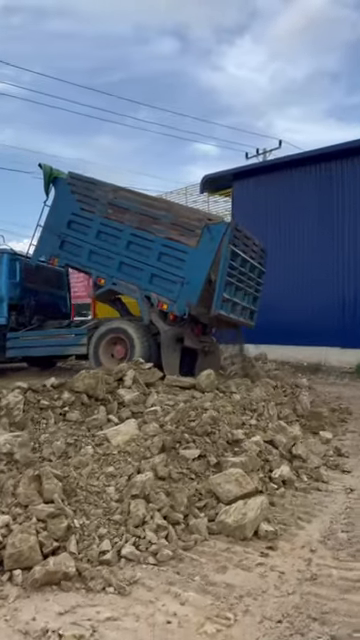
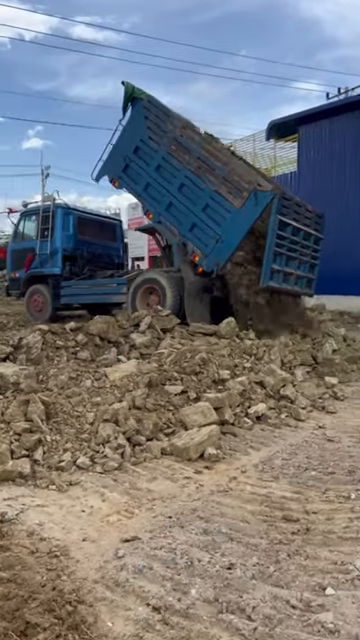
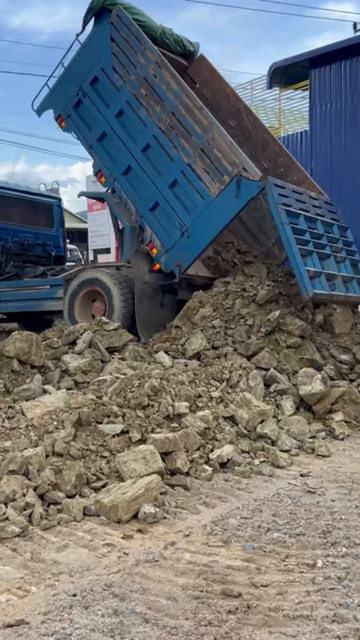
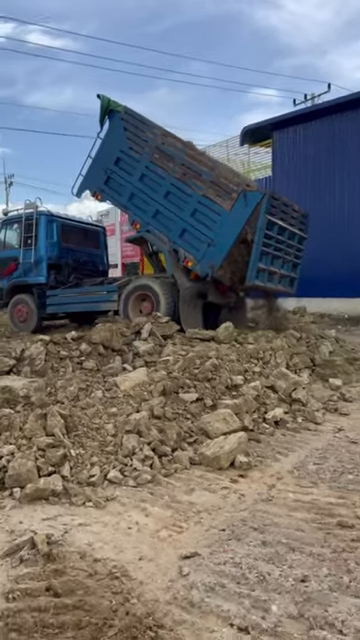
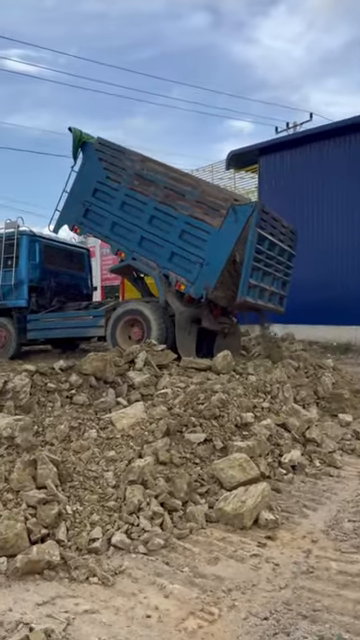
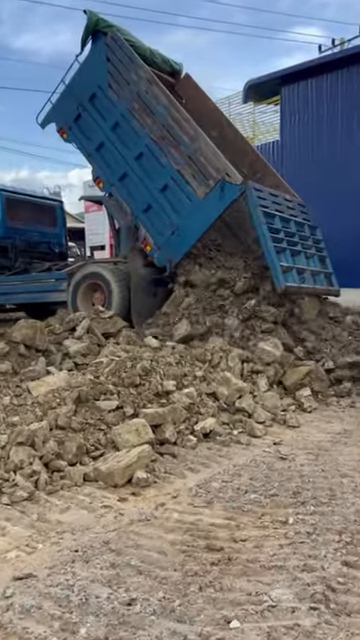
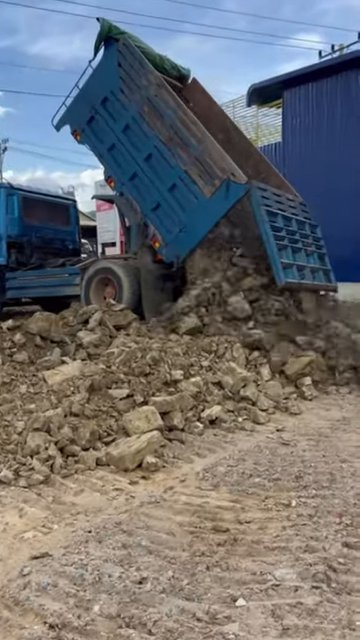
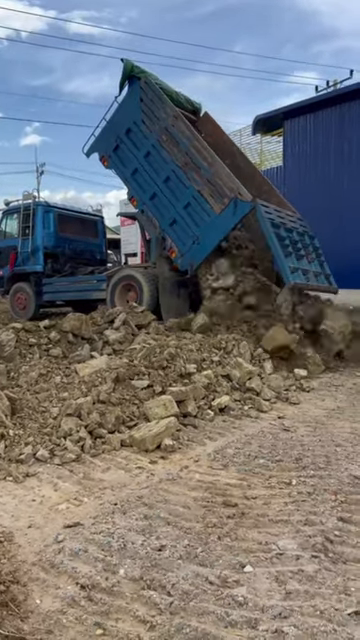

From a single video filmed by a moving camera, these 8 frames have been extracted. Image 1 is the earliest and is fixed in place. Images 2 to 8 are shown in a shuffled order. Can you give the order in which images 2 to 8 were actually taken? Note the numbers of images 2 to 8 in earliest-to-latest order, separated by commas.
5, 4, 2, 8, 7, 6, 3
